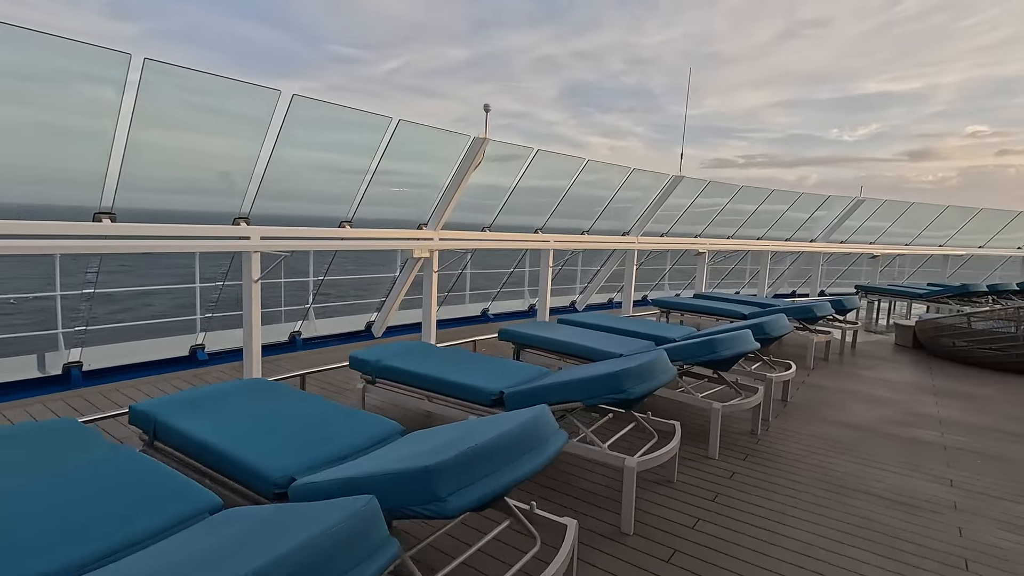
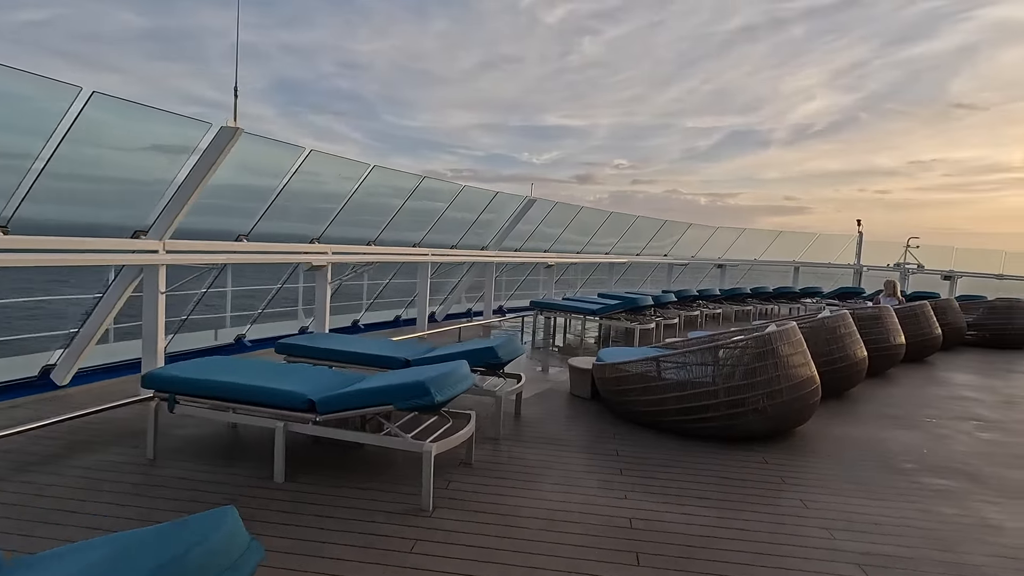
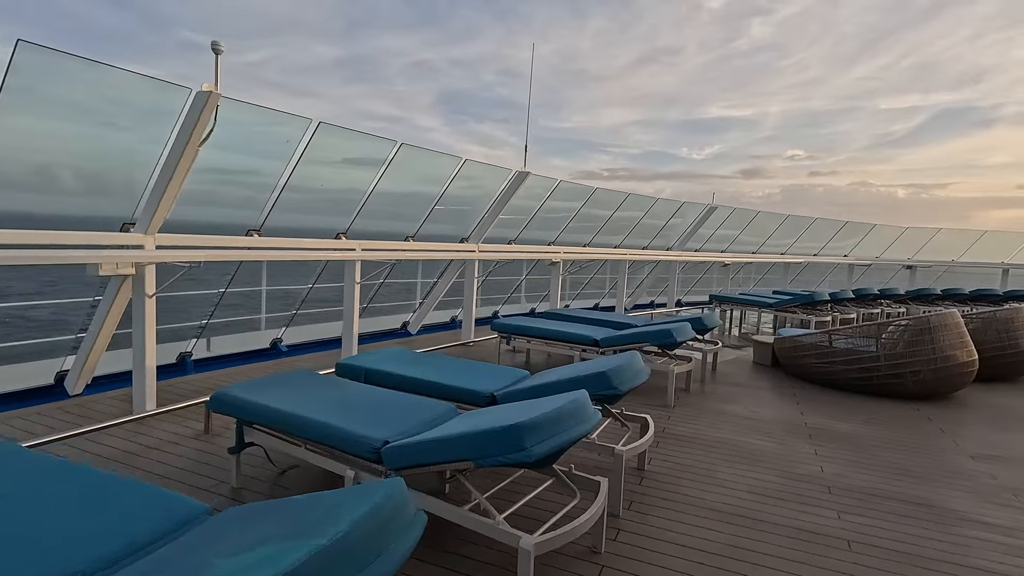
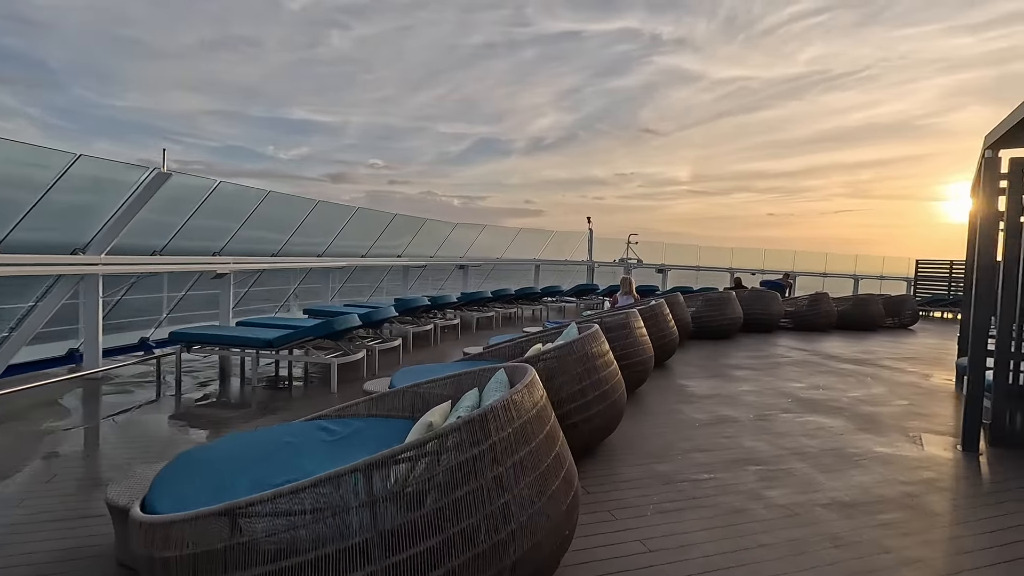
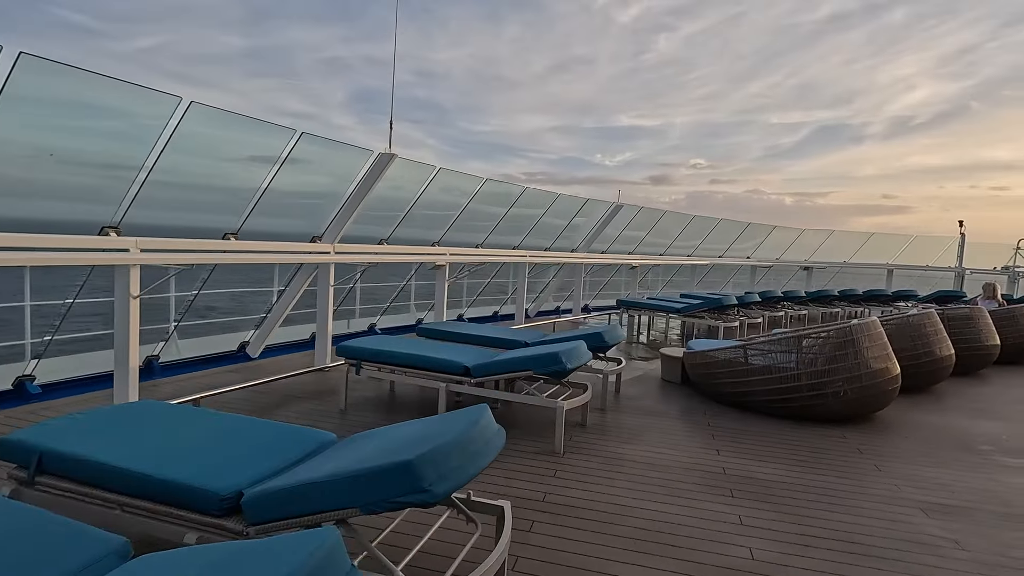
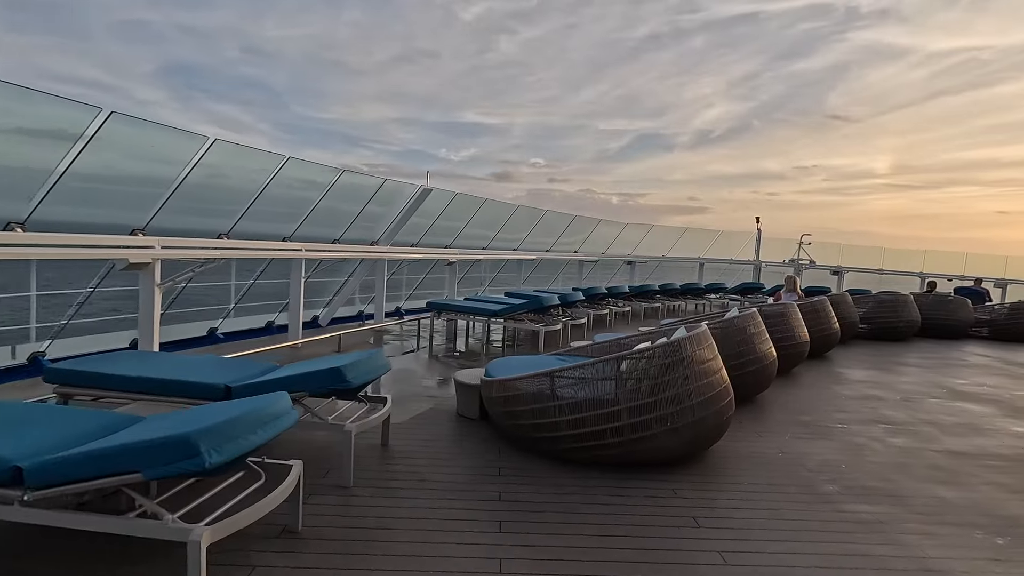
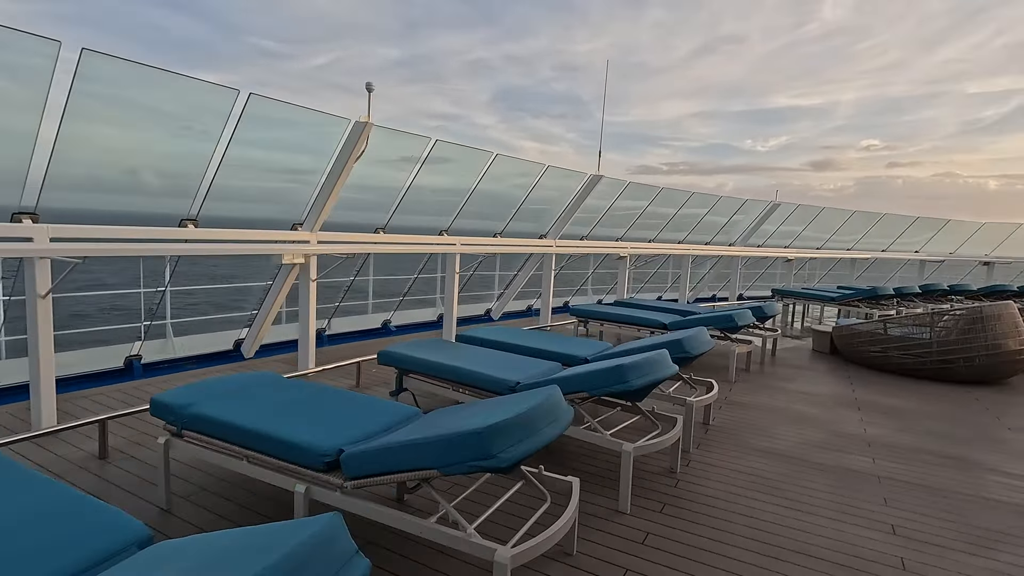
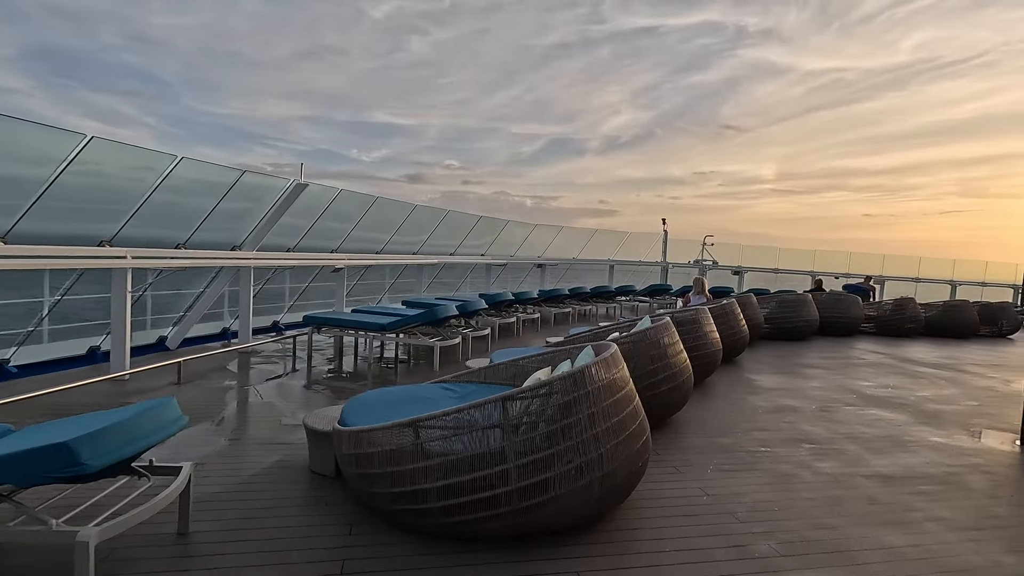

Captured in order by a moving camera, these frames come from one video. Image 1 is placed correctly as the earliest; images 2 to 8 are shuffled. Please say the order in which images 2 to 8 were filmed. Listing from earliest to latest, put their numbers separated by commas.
7, 3, 5, 2, 6, 8, 4
